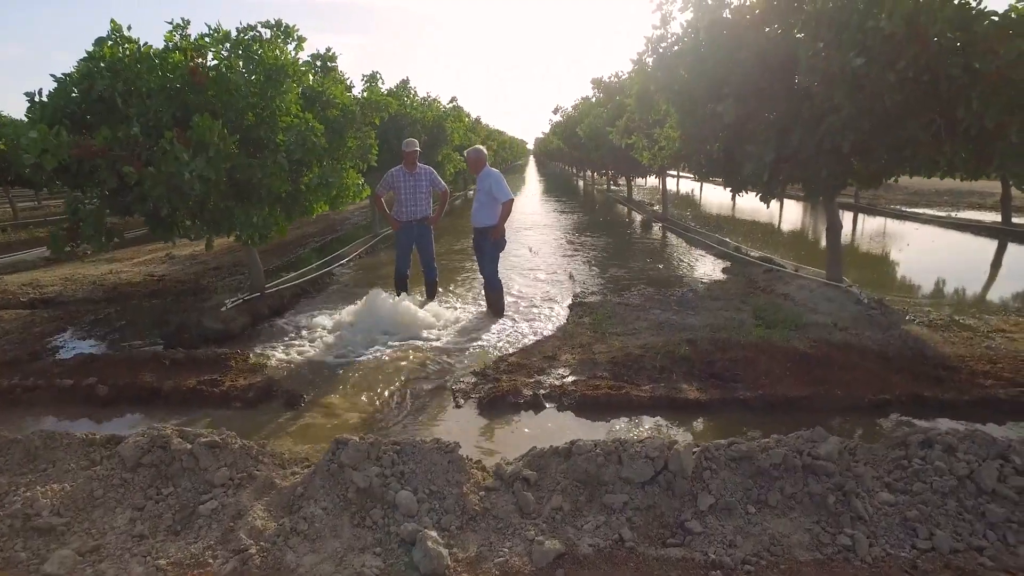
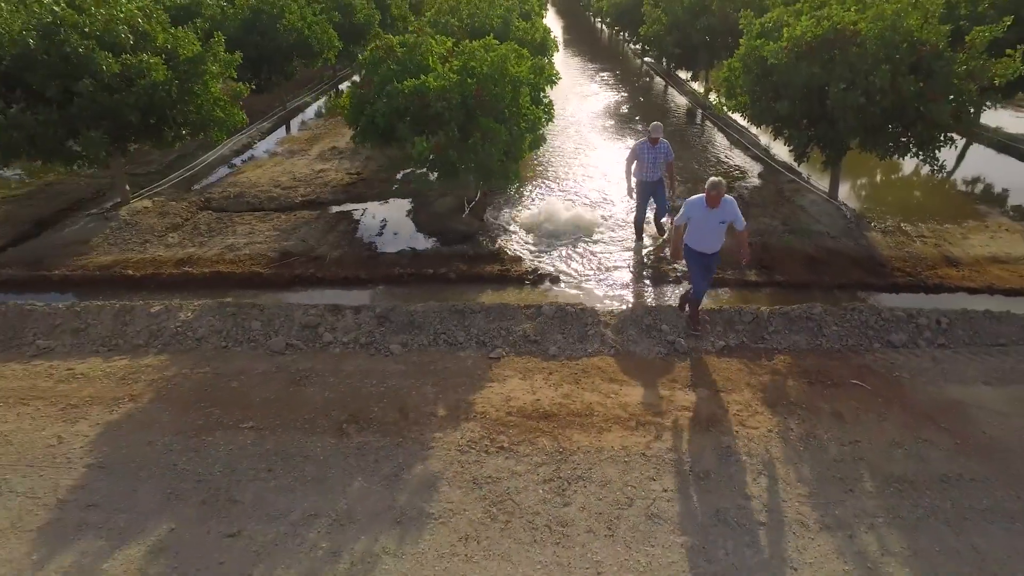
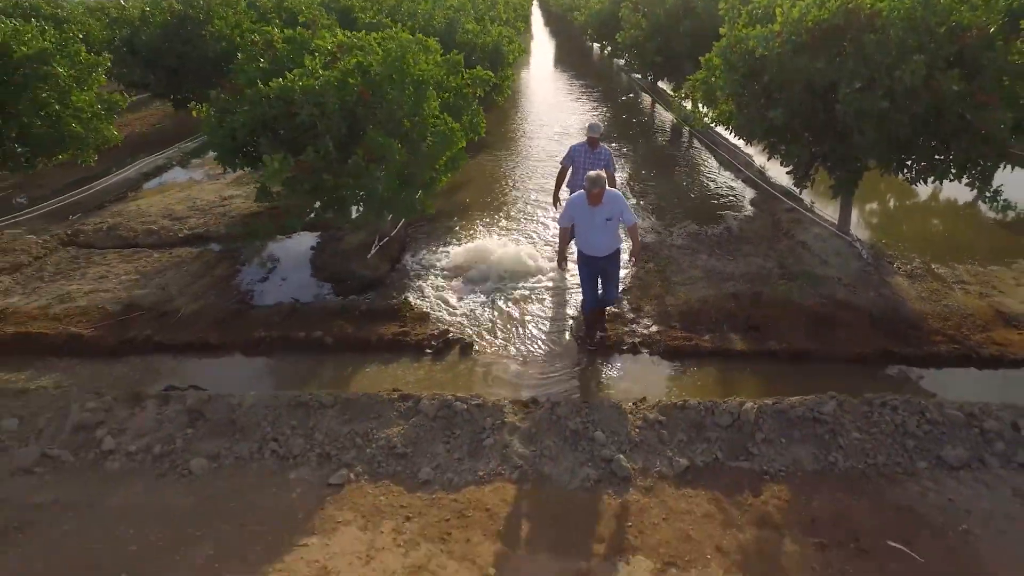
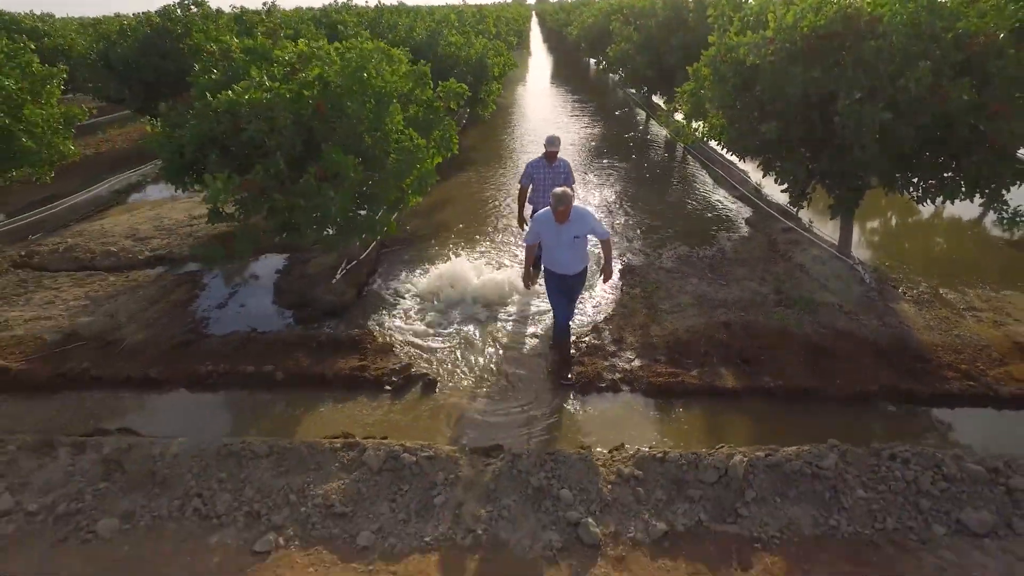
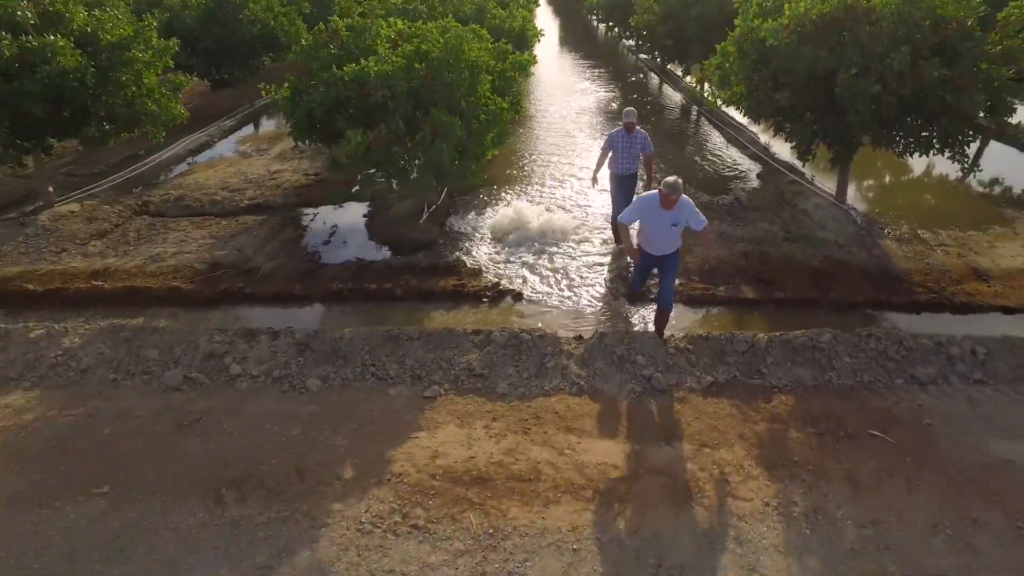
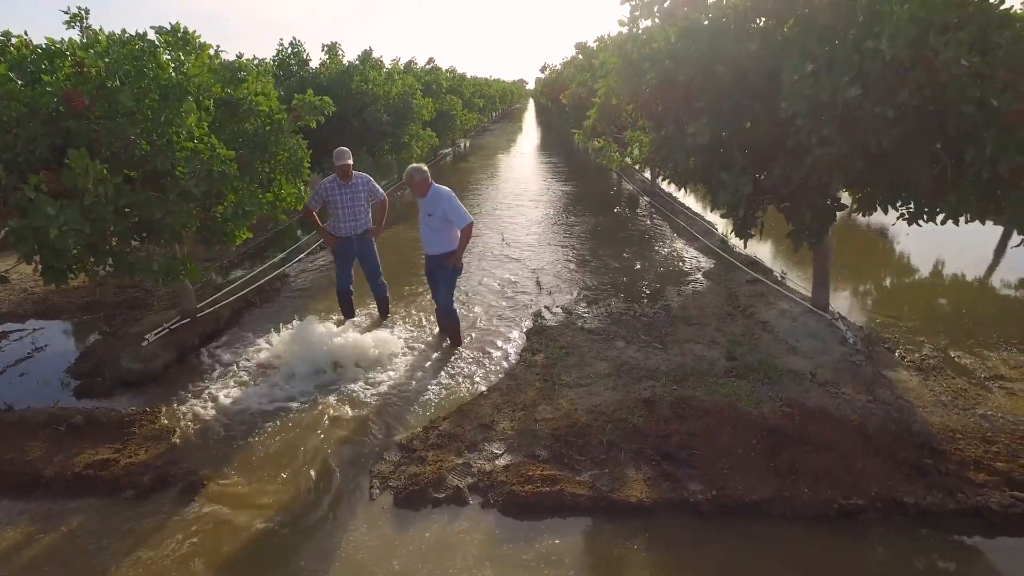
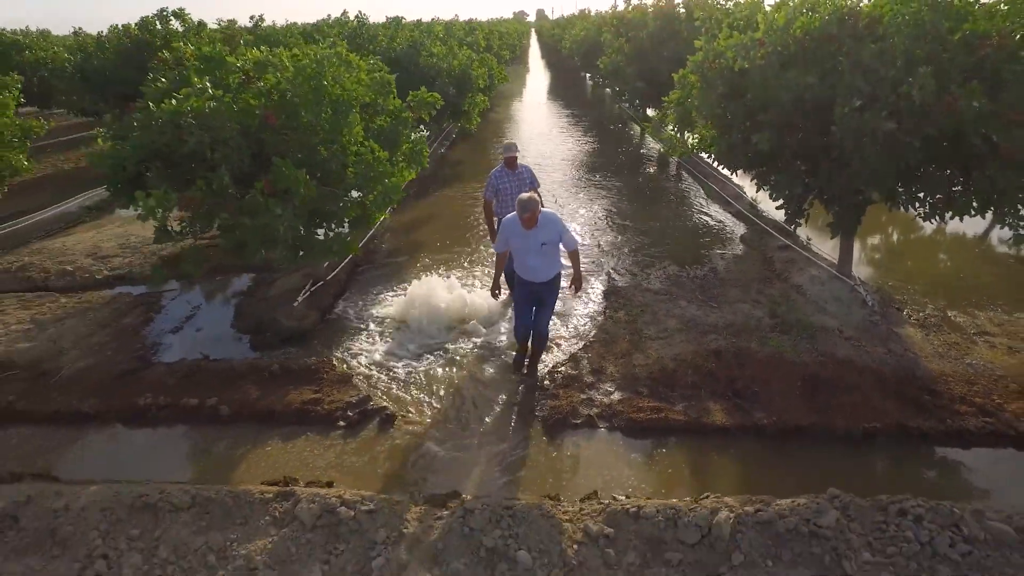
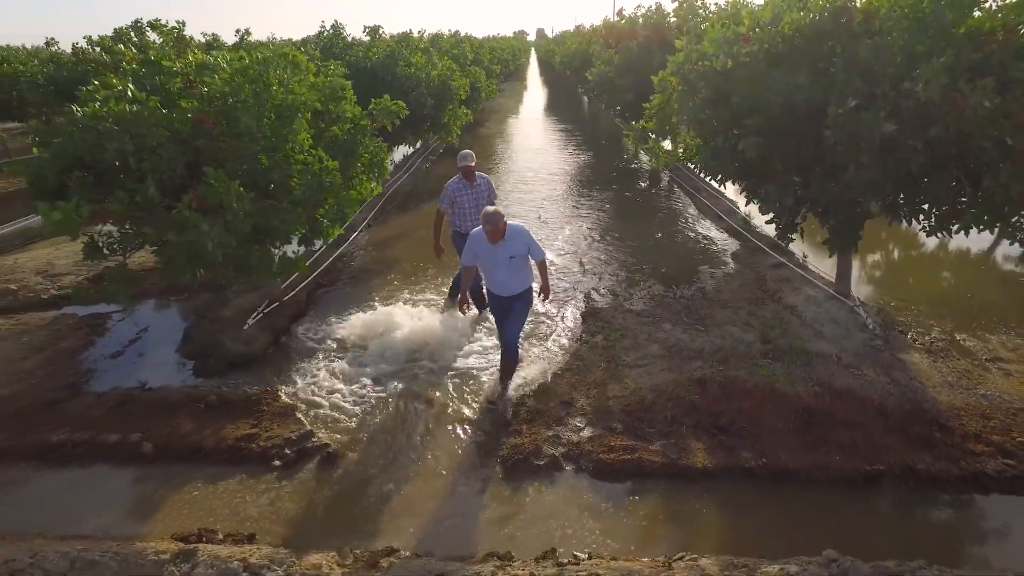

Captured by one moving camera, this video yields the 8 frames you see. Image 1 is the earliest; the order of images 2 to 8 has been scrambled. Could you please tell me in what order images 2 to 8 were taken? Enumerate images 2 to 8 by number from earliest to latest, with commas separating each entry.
6, 8, 7, 4, 3, 5, 2
